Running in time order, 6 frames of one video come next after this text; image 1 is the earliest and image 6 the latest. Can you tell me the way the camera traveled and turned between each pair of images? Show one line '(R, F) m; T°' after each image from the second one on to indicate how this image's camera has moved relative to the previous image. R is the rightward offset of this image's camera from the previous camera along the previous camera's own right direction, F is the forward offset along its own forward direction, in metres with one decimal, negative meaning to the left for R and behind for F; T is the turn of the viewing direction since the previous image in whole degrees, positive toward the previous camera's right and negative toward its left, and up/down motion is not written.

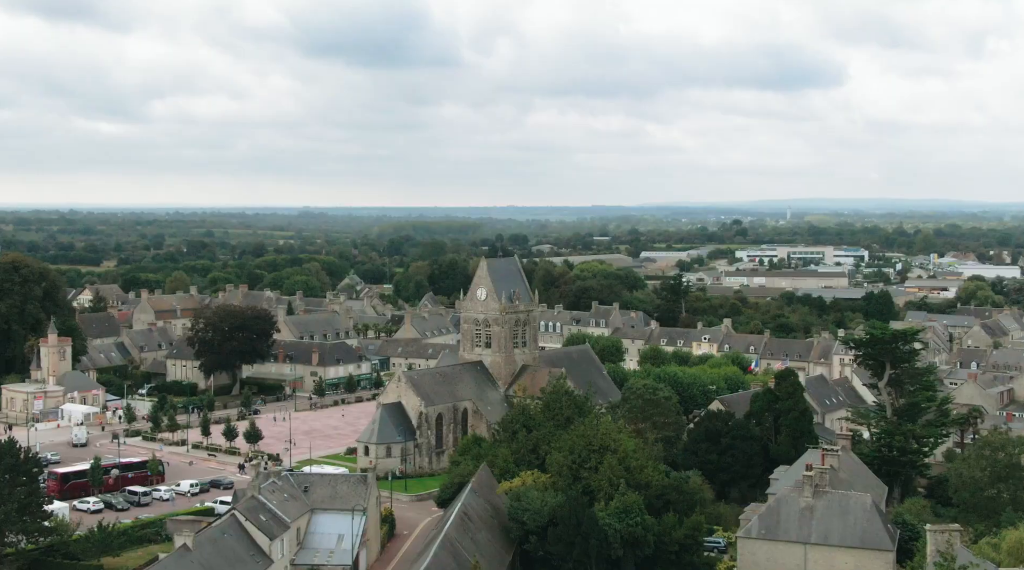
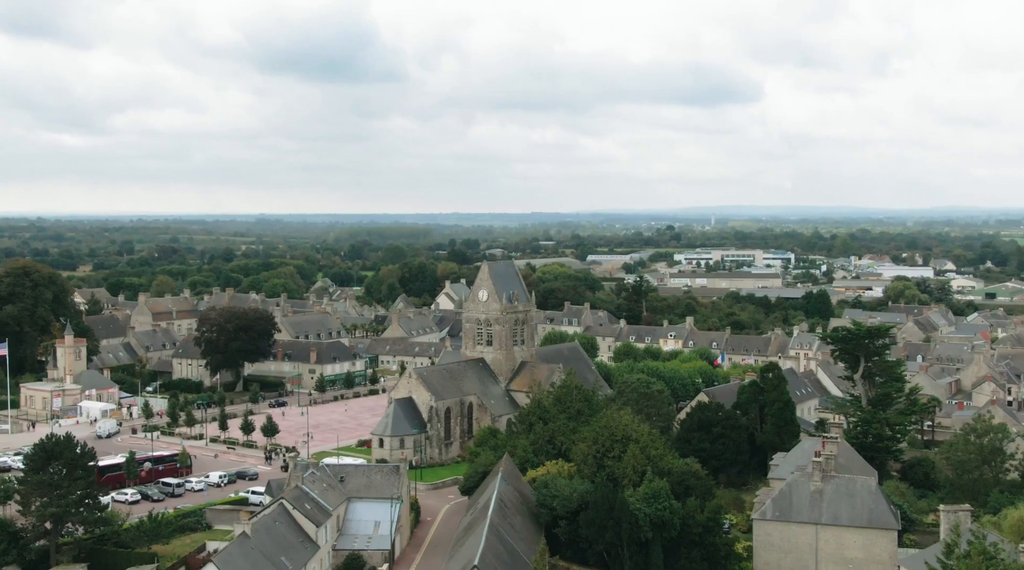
(-4.4, -1.7) m; +4°
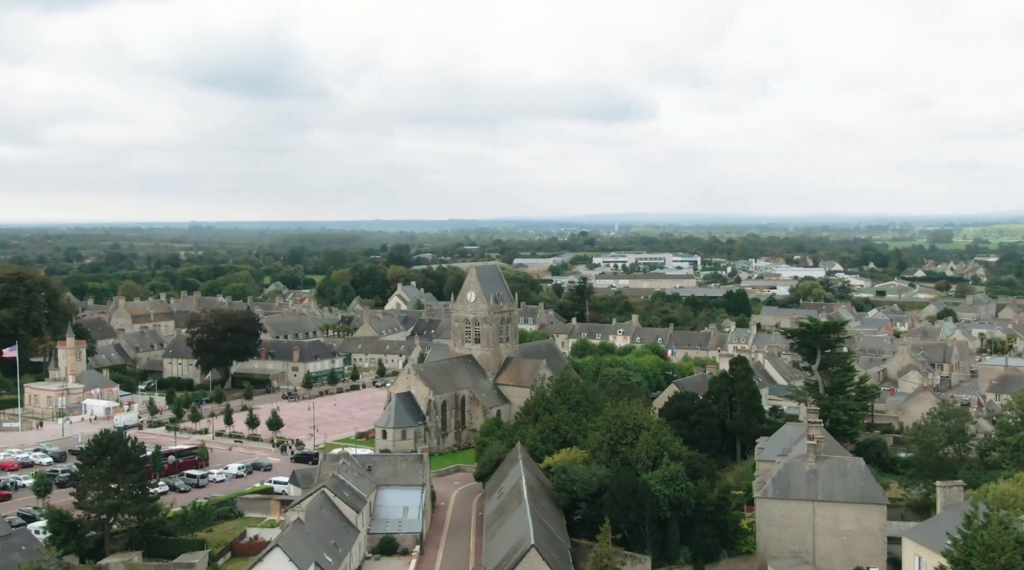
(-5.2, -1.3) m; +6°
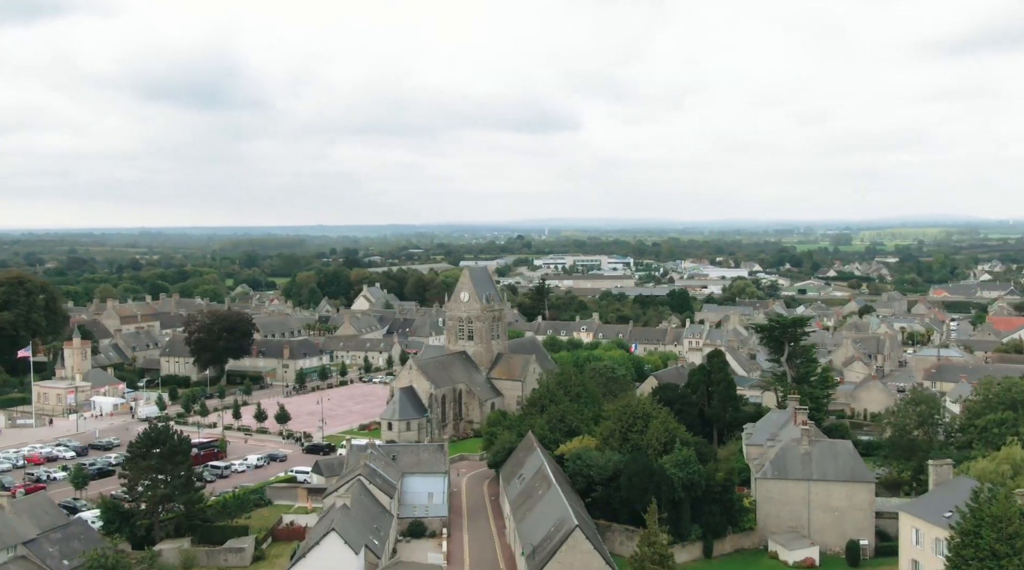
(-4.1, -1.0) m; +4°
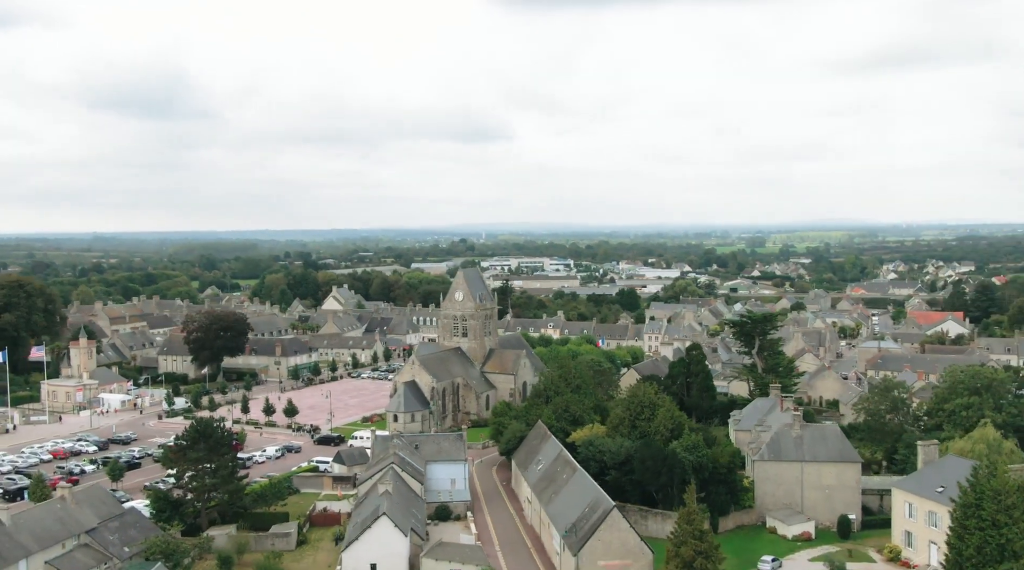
(-3.8, -0.8) m; +4°
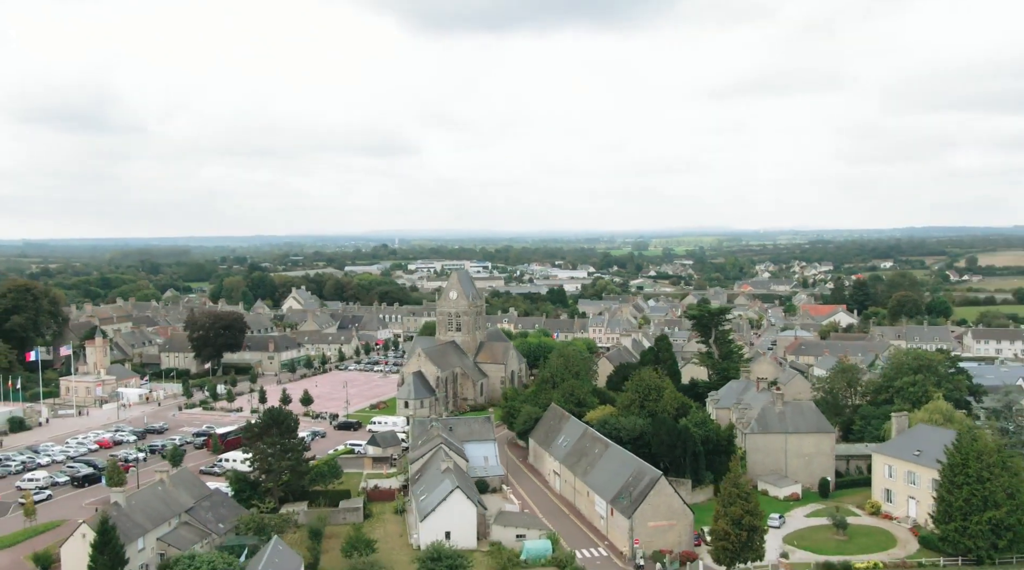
(-5.6, -1.4) m; +6°
